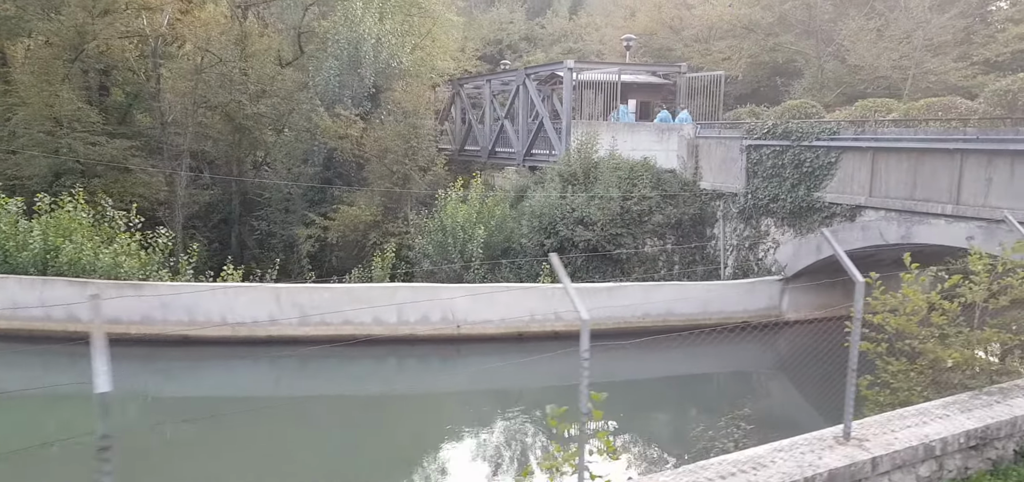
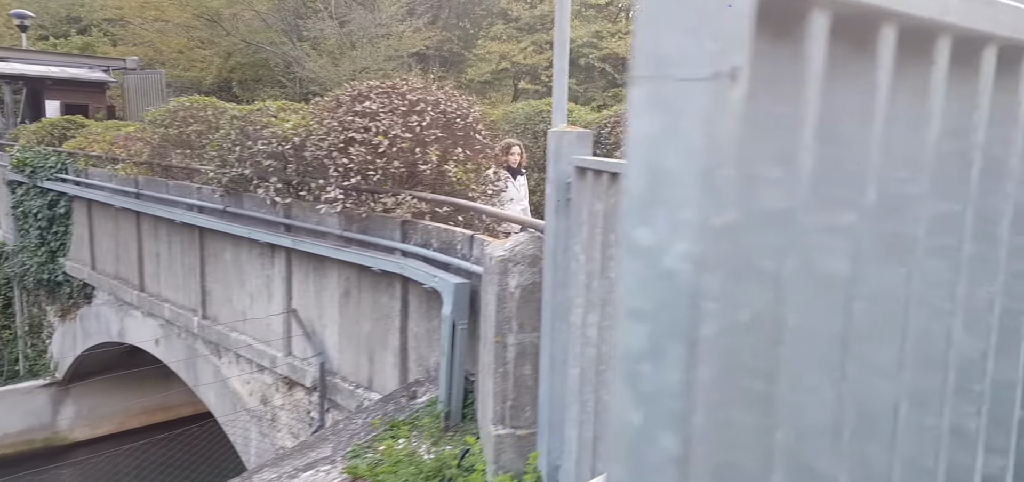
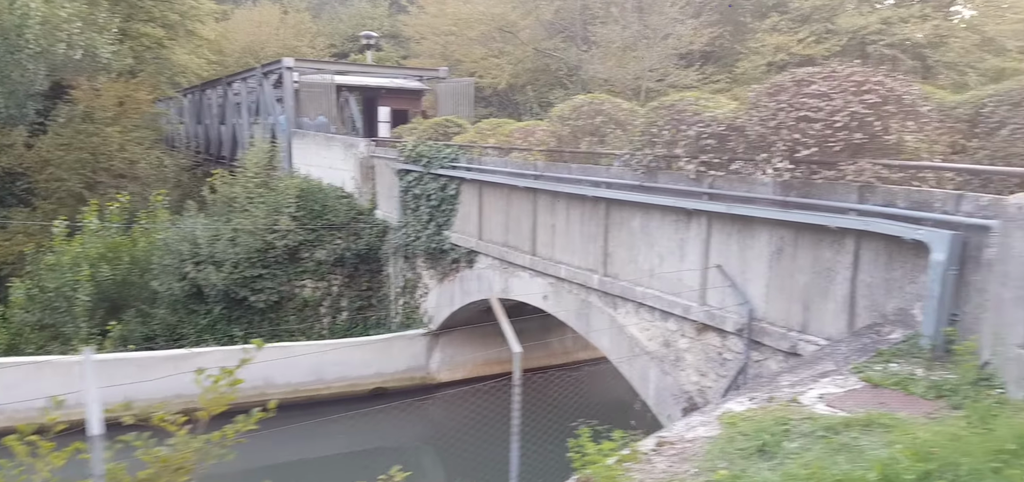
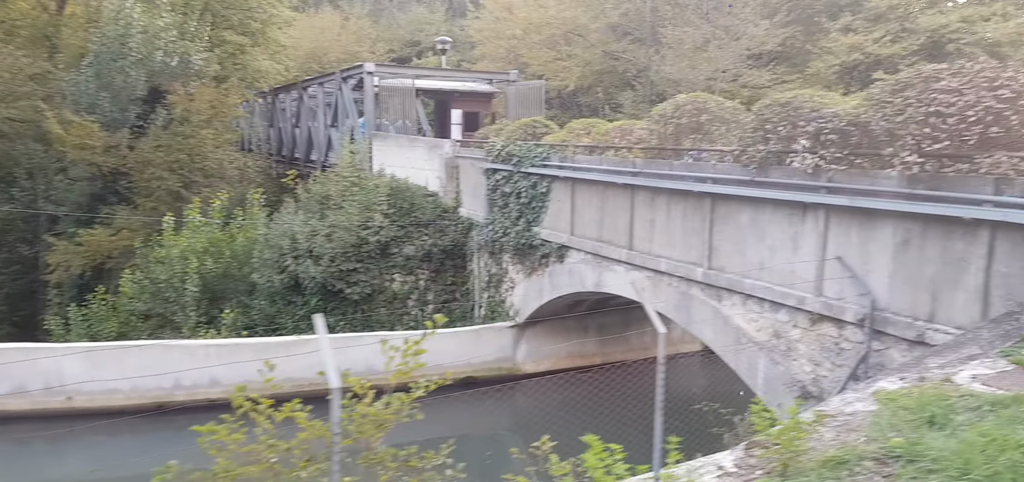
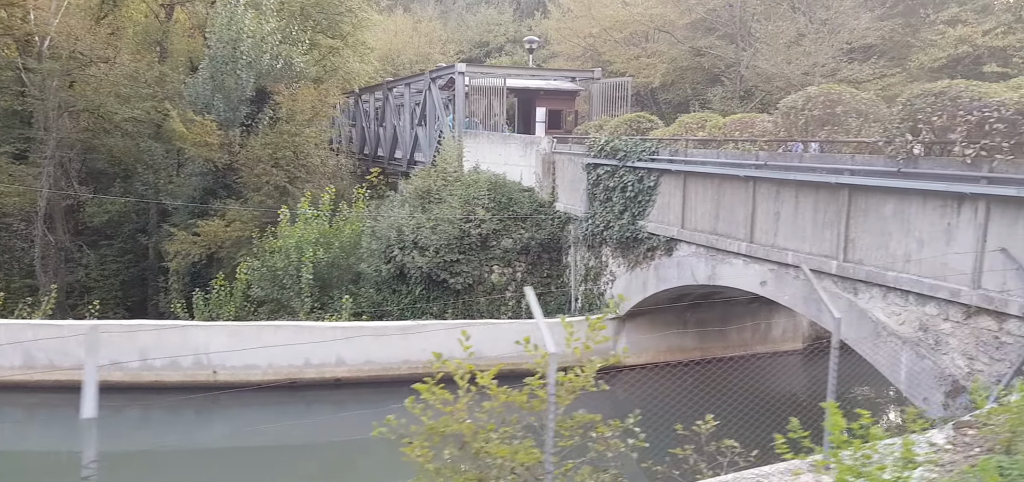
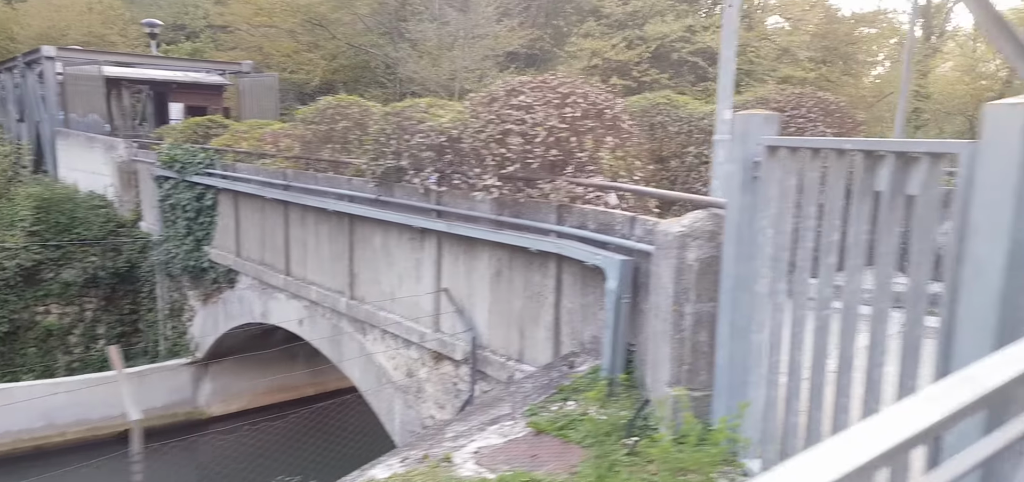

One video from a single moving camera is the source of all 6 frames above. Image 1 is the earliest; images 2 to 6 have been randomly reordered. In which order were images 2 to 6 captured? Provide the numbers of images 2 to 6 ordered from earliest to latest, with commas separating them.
5, 4, 3, 6, 2
